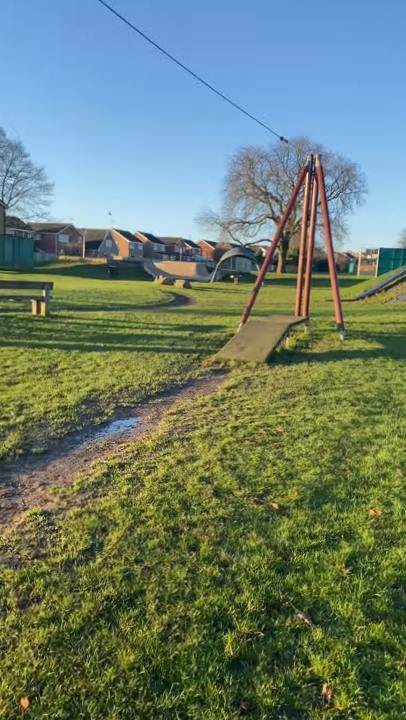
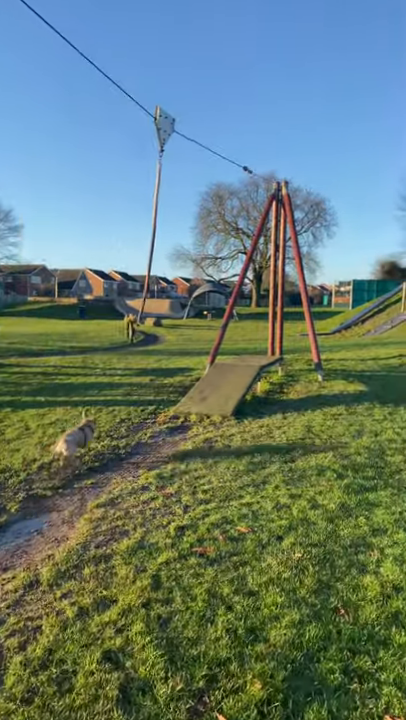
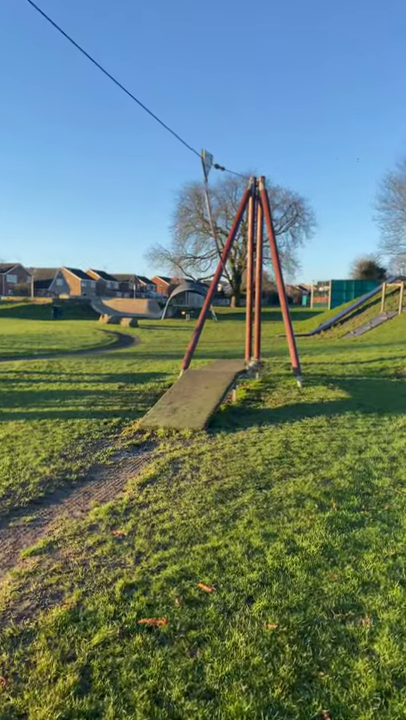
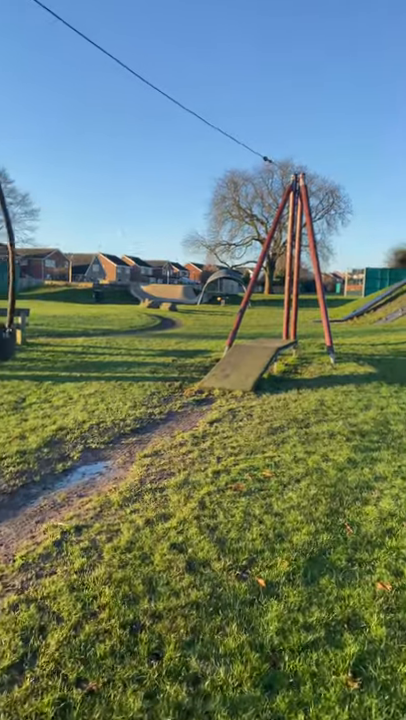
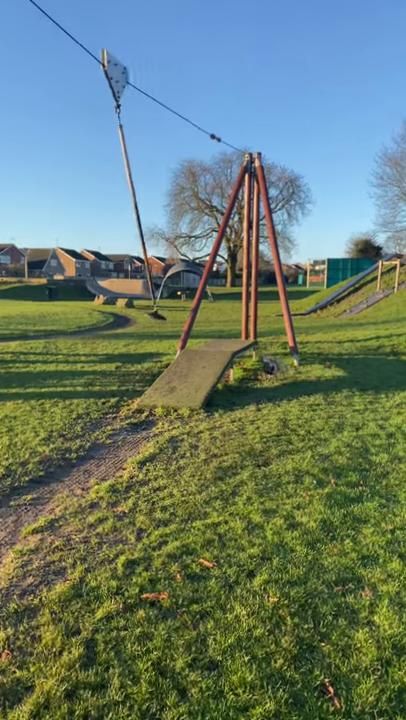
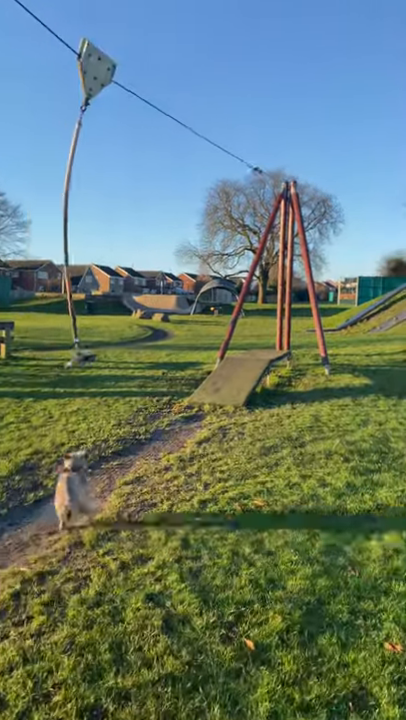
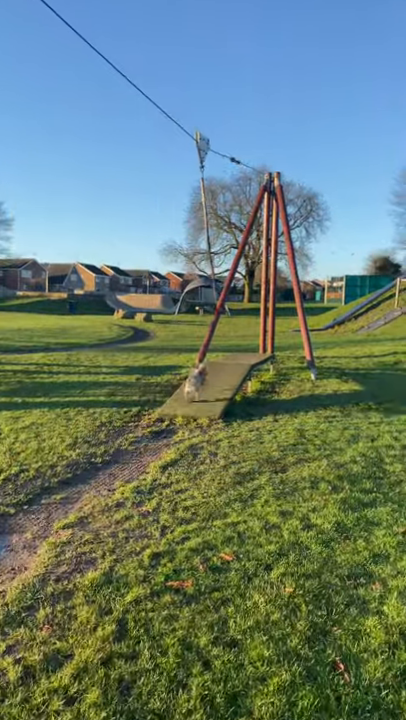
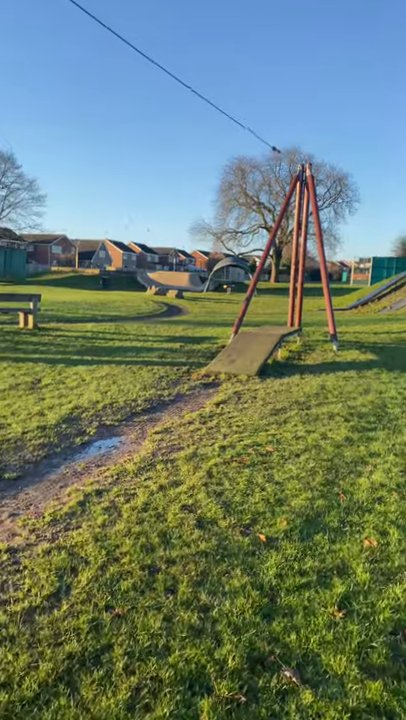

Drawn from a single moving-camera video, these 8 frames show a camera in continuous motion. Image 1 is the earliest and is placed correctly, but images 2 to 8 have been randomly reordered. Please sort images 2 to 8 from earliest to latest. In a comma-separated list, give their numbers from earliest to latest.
8, 4, 6, 2, 7, 3, 5
